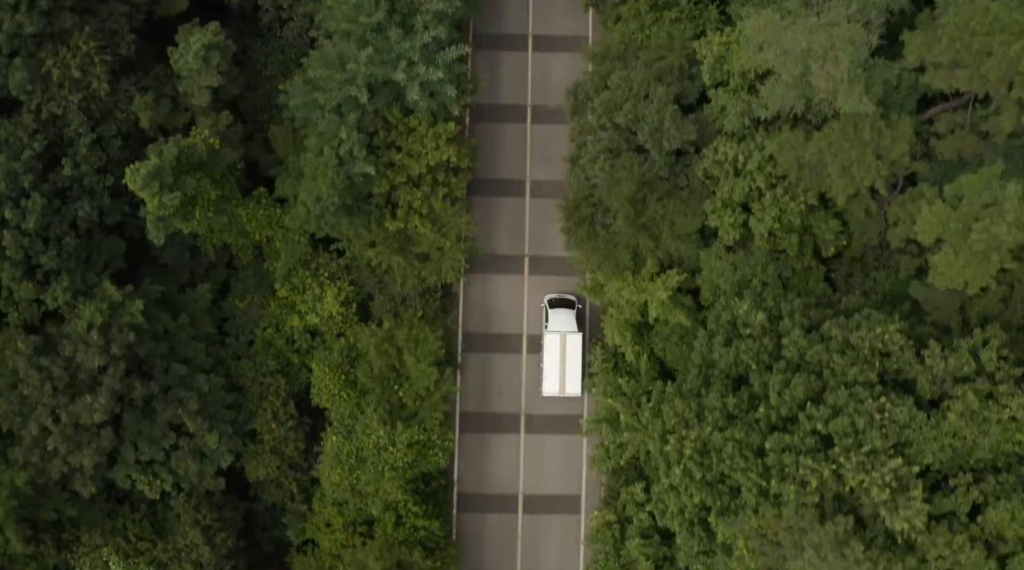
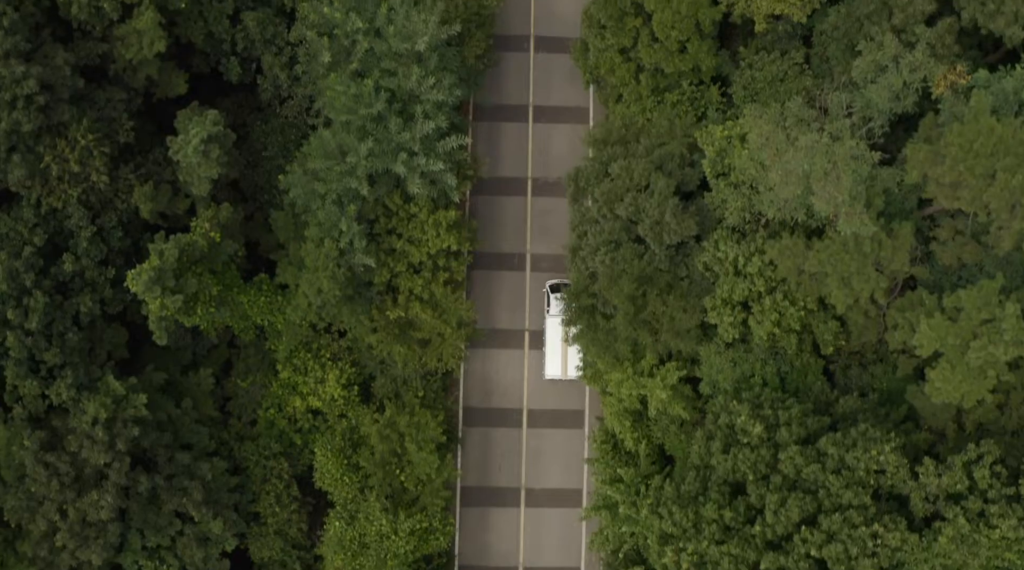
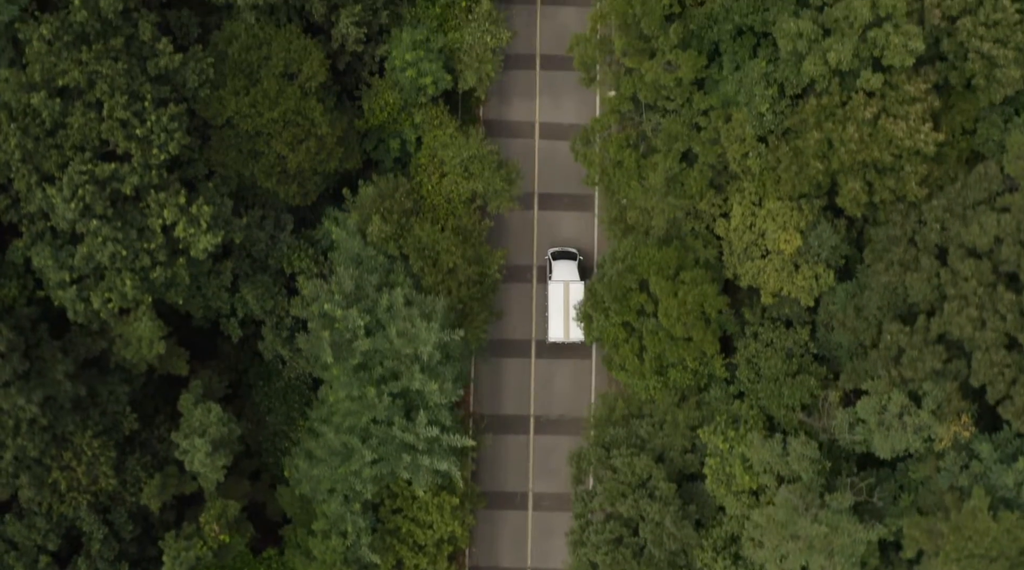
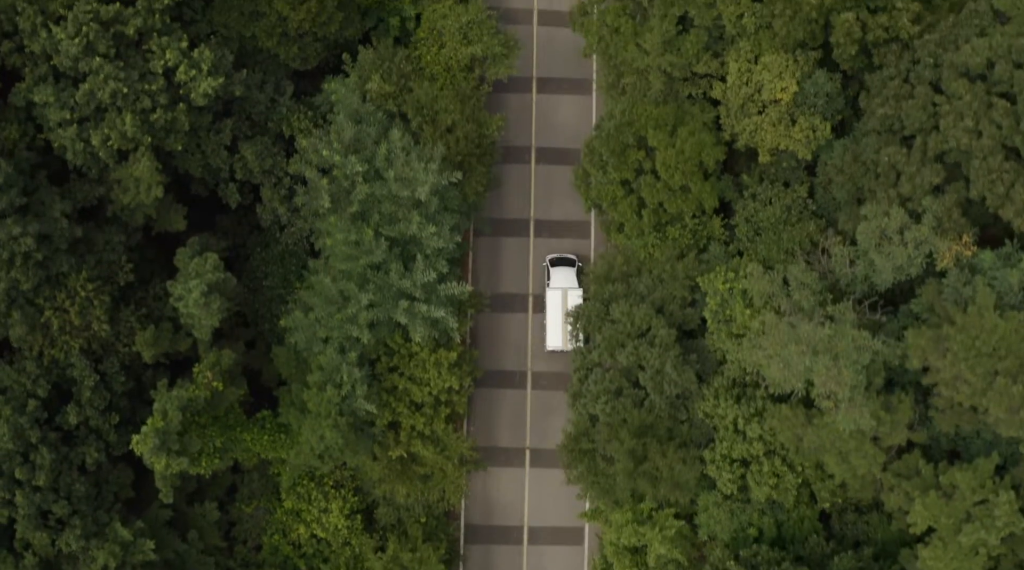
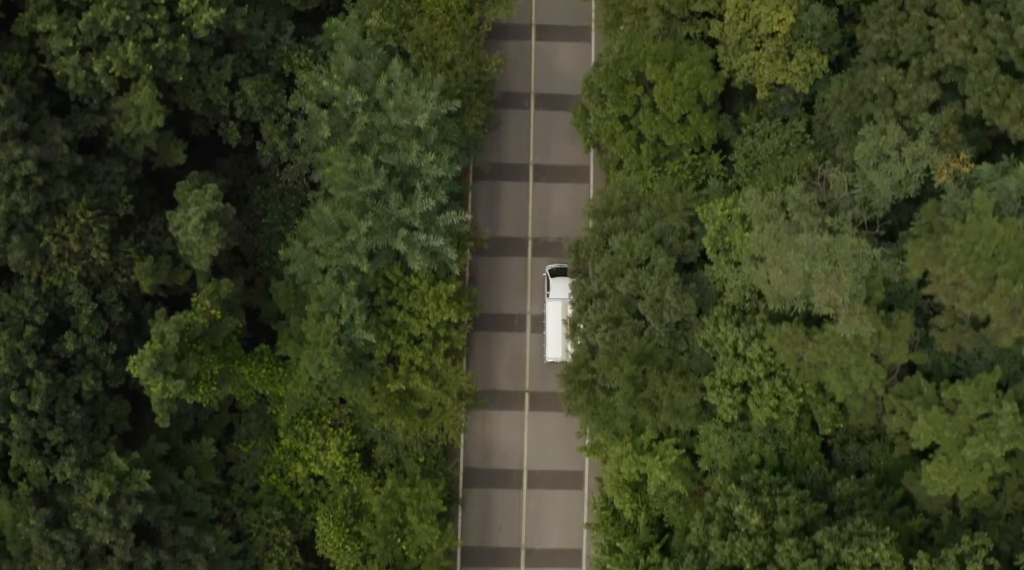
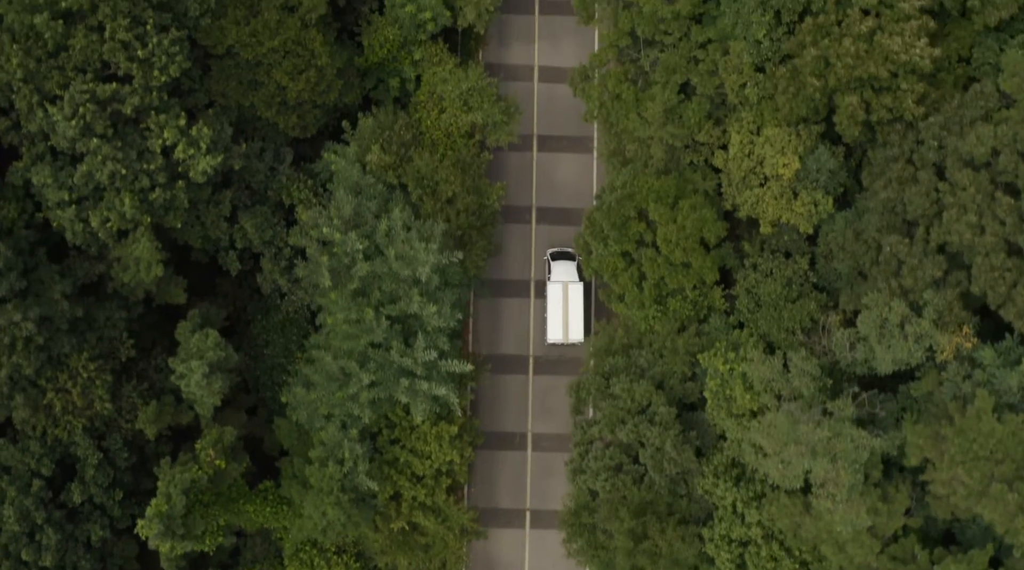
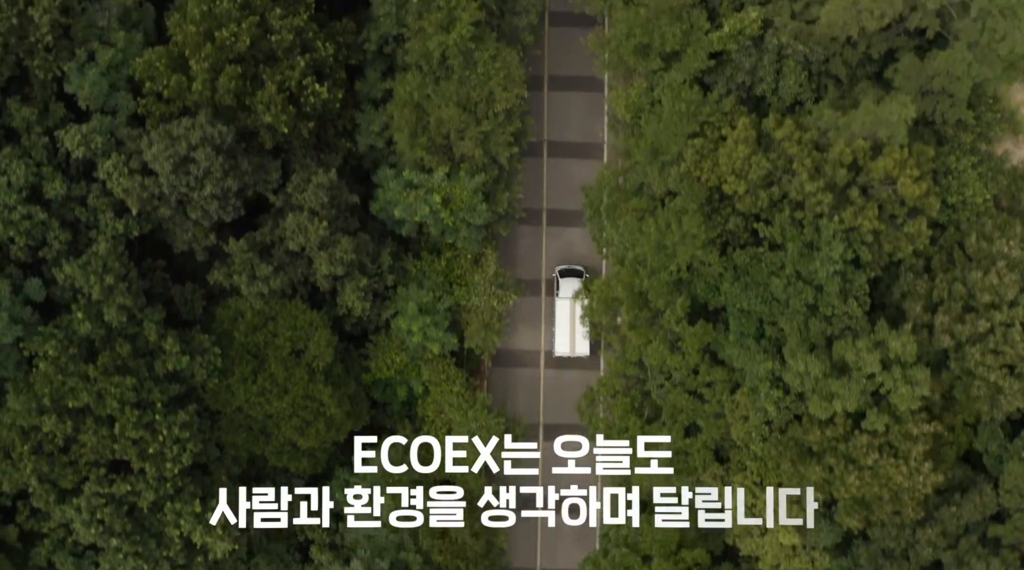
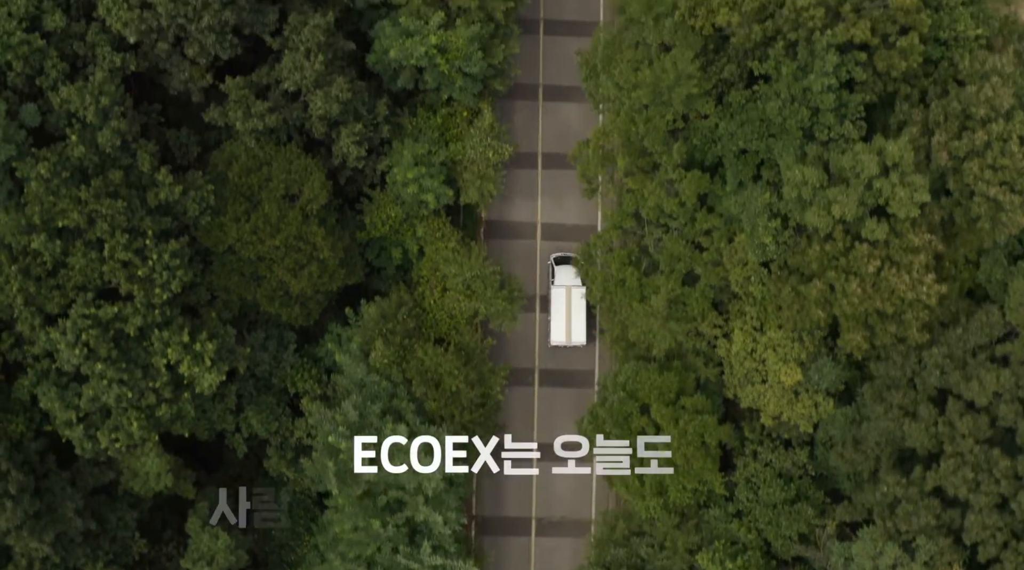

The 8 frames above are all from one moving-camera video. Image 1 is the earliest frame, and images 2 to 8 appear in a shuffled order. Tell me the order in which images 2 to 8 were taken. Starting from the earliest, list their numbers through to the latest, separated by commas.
2, 5, 4, 6, 3, 8, 7
